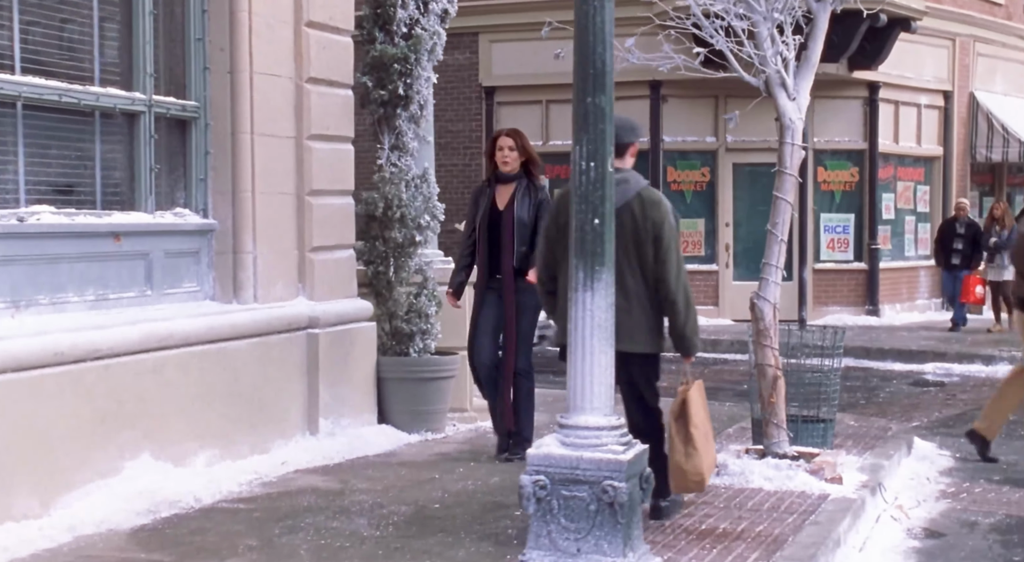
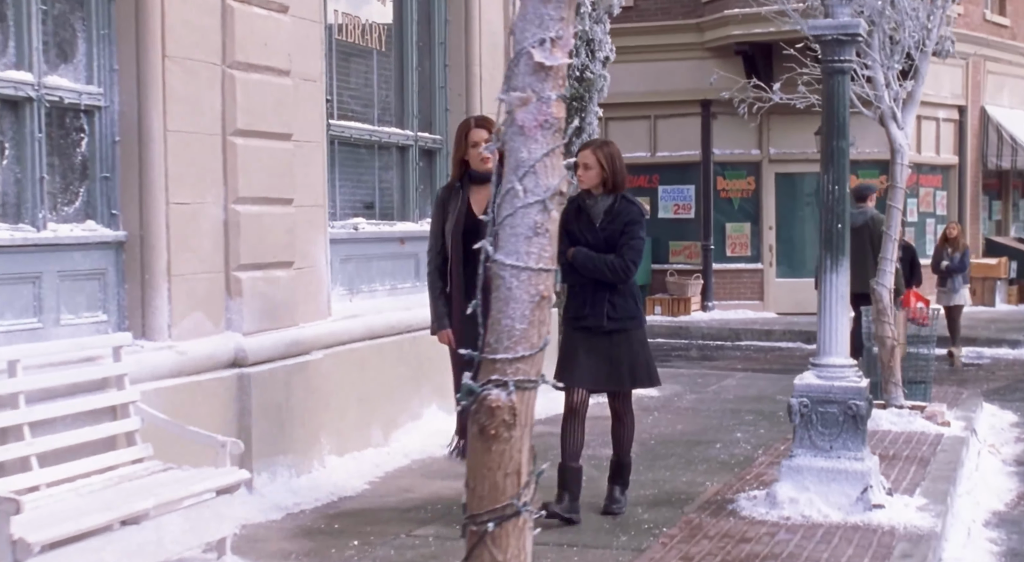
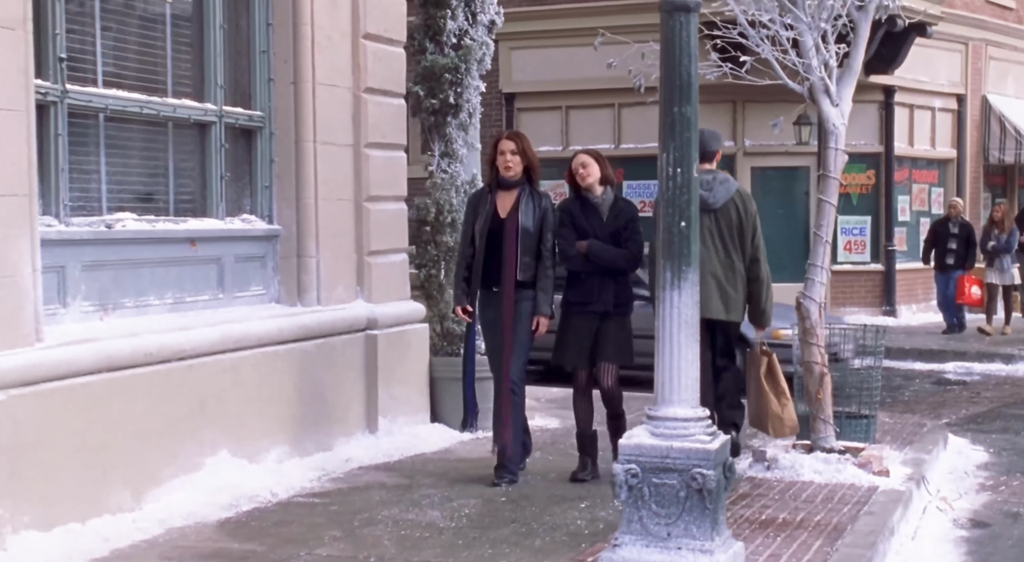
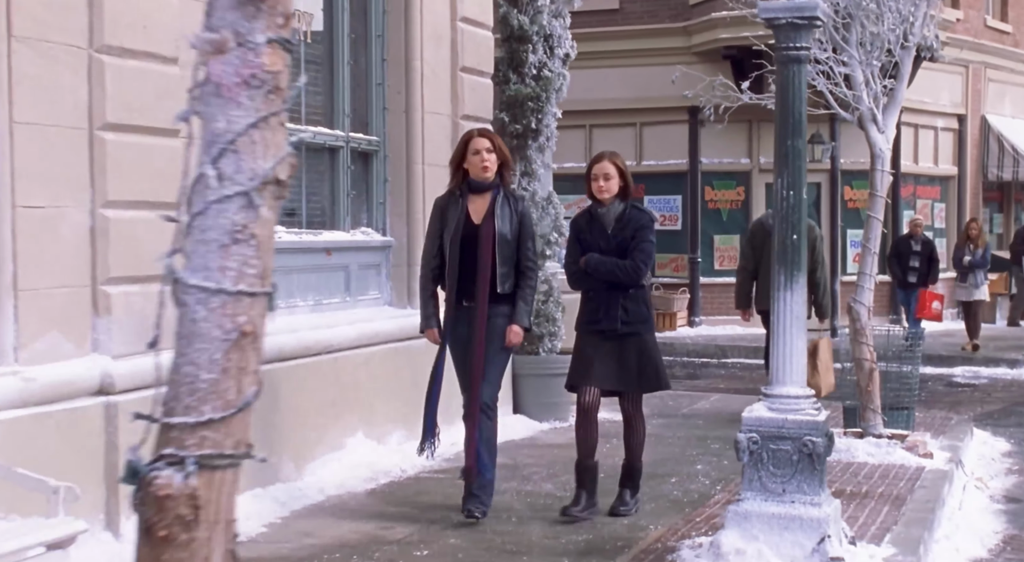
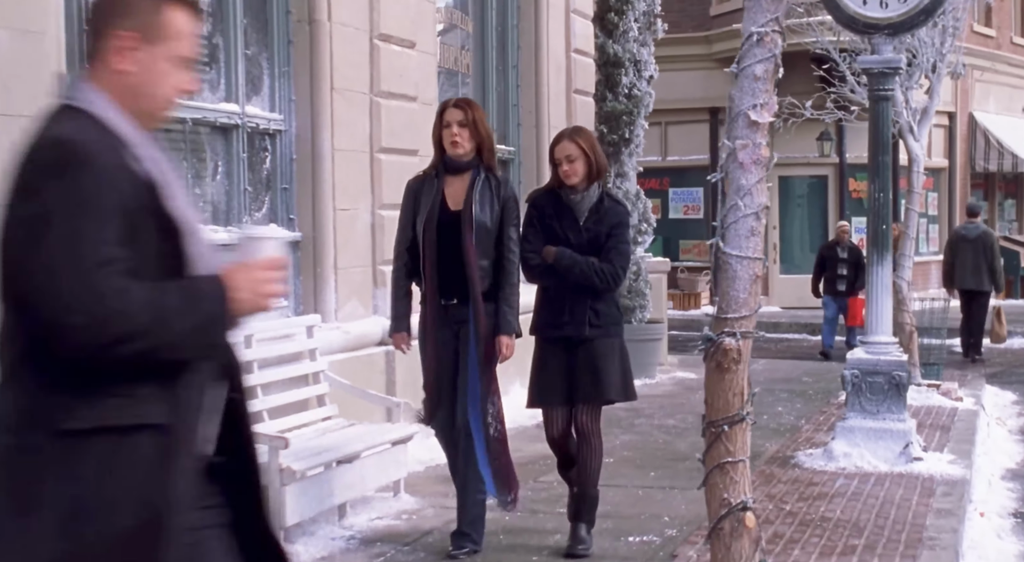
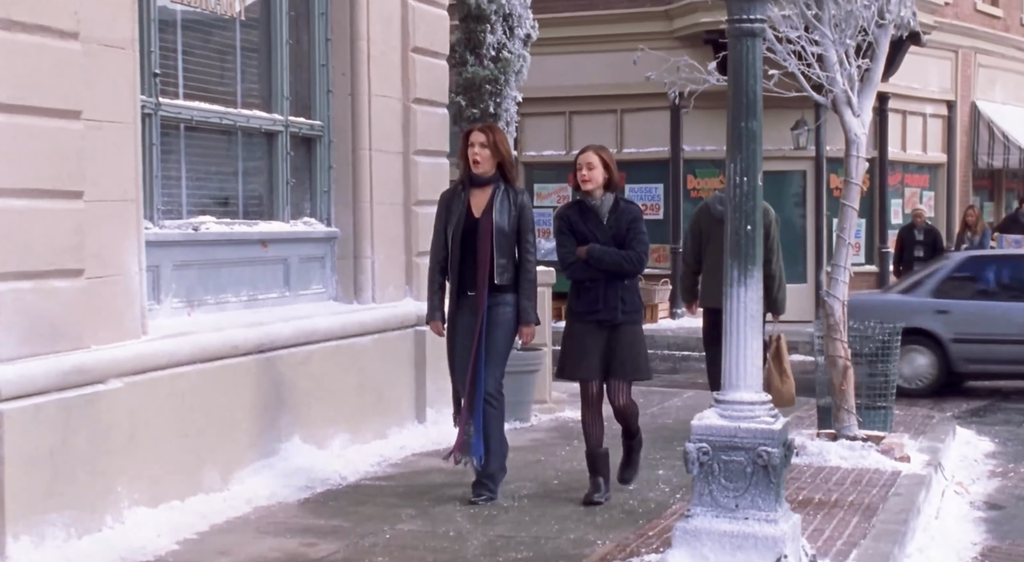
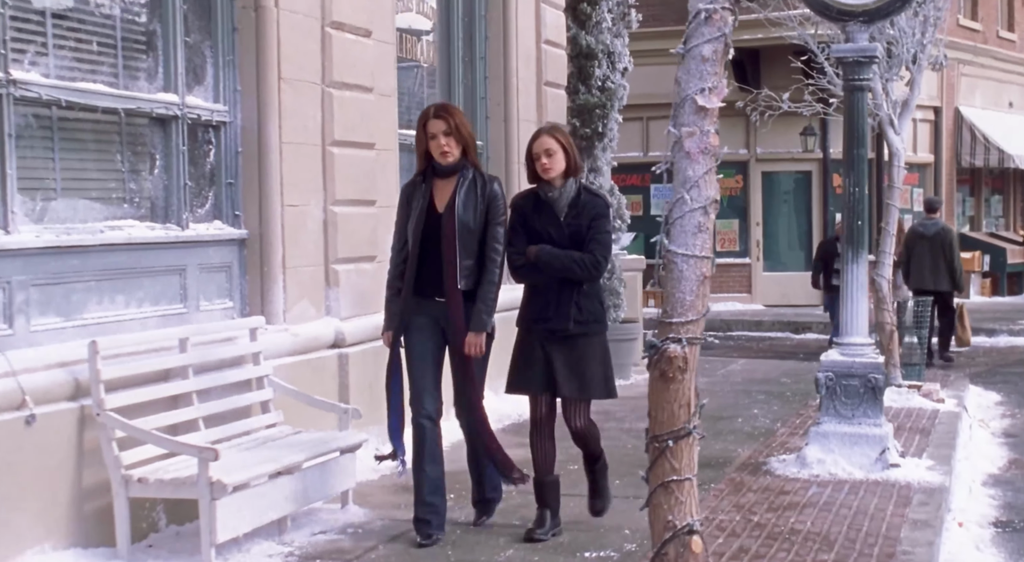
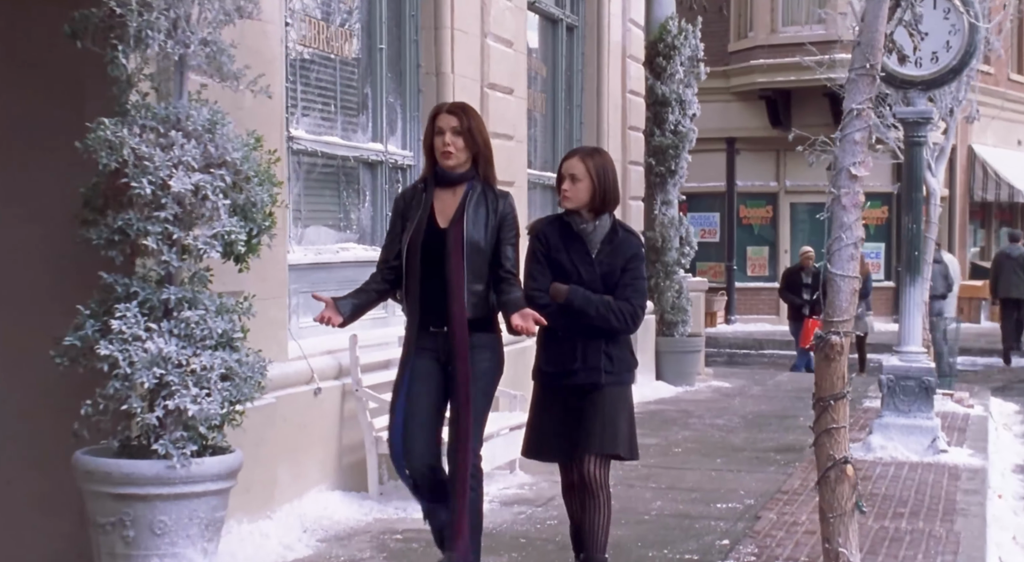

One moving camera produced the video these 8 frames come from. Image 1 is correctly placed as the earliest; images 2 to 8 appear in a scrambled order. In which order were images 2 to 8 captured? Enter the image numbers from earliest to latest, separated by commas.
3, 6, 4, 2, 7, 5, 8
